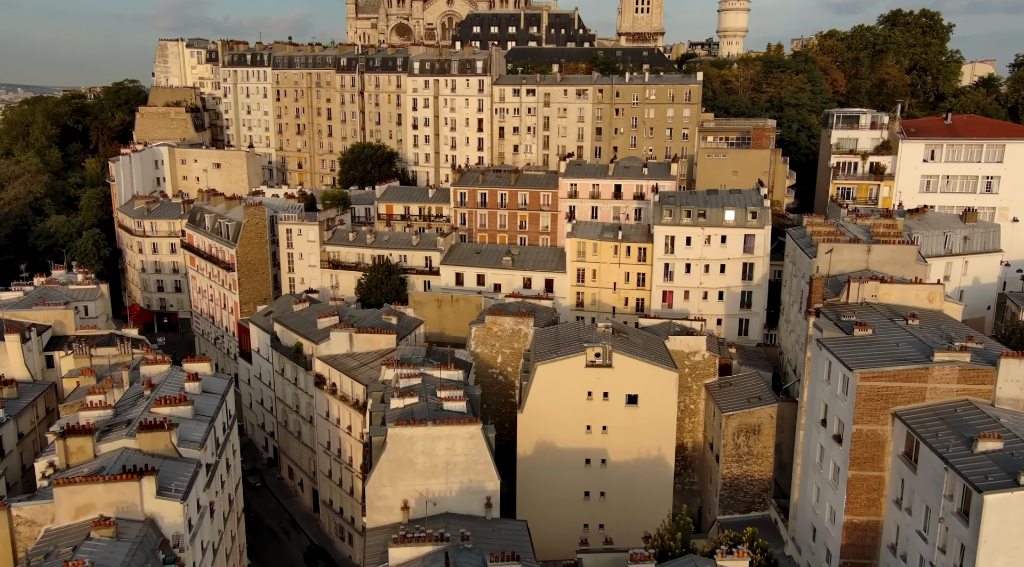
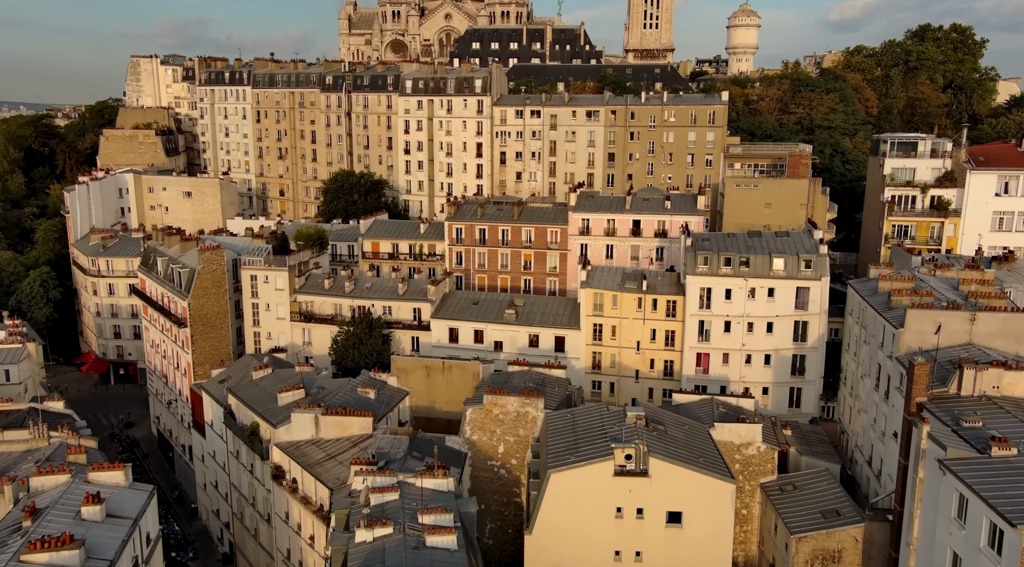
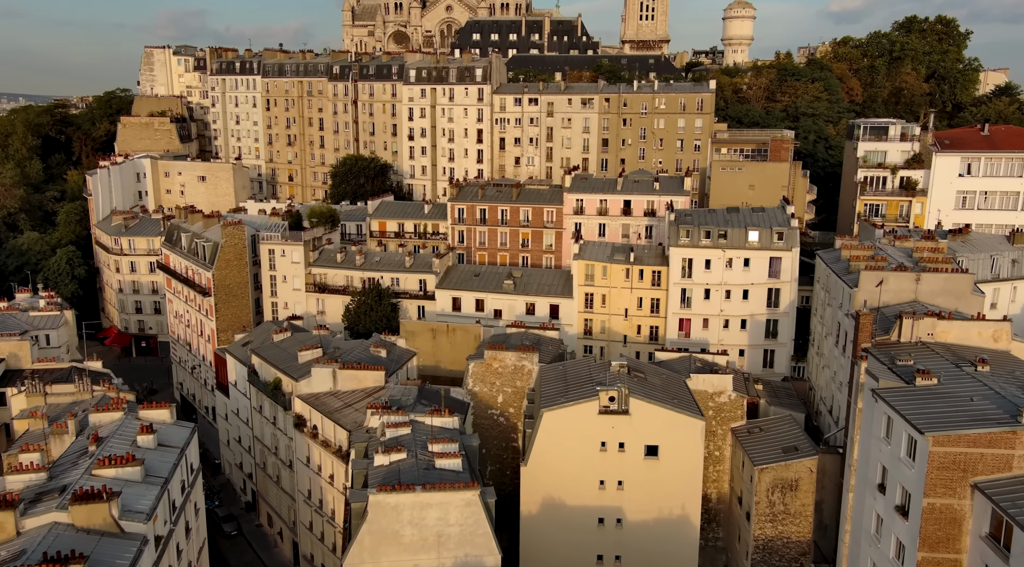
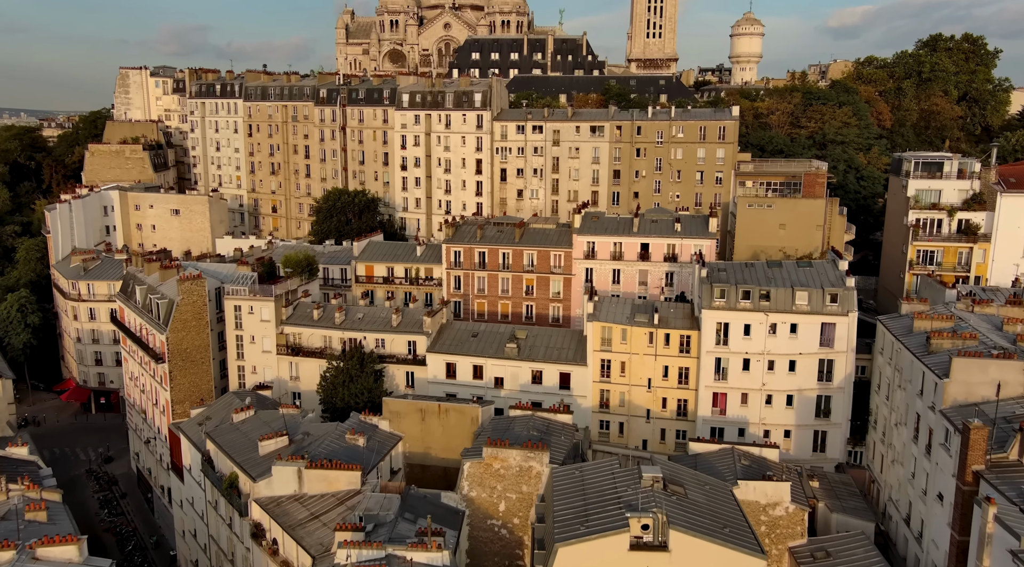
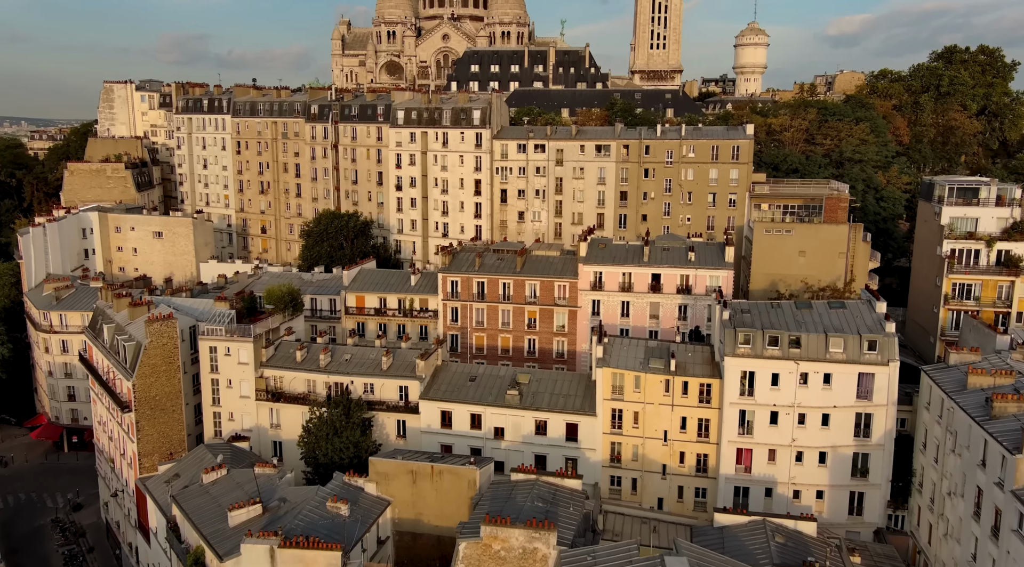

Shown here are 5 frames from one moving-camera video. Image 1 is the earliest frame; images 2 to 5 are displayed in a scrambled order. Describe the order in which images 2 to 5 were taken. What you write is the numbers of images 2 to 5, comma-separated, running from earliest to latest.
3, 2, 4, 5
